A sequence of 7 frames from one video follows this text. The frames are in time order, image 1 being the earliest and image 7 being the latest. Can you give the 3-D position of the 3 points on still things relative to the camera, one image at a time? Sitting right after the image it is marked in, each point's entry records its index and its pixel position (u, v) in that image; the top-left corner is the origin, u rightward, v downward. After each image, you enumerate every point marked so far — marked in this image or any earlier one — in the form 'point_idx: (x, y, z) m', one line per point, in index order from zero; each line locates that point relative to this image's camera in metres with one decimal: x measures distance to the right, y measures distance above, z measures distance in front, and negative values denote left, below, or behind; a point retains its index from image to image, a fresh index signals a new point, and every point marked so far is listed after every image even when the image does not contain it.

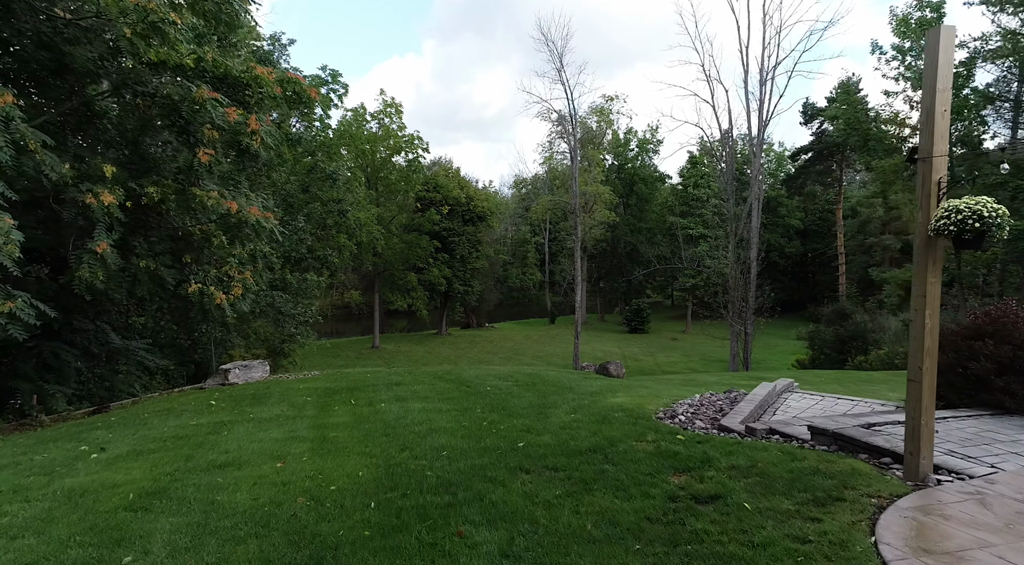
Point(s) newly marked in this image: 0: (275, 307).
0: (-5.6, -0.6, +14.9) m
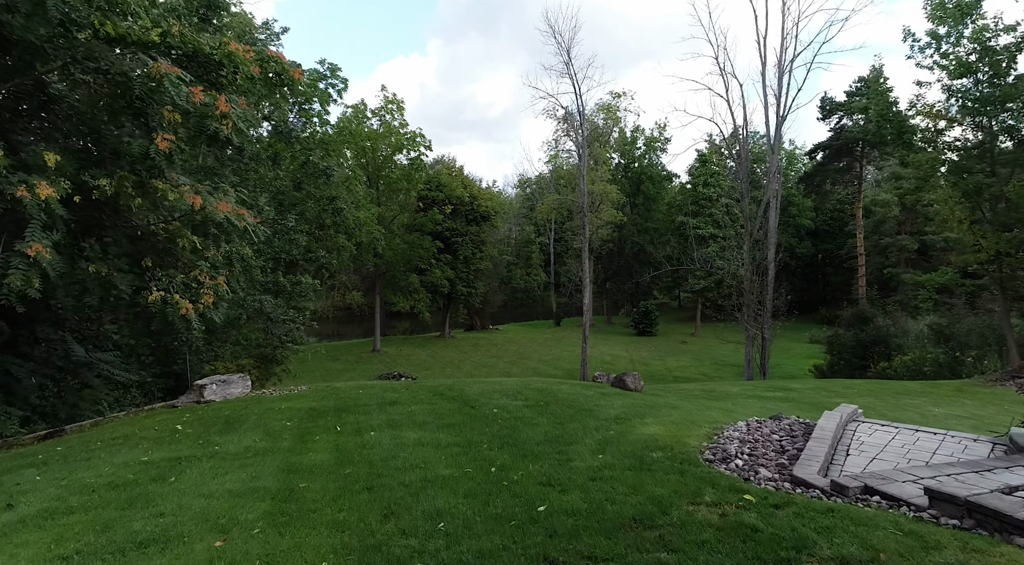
0: (-5.4, -0.6, +13.9) m
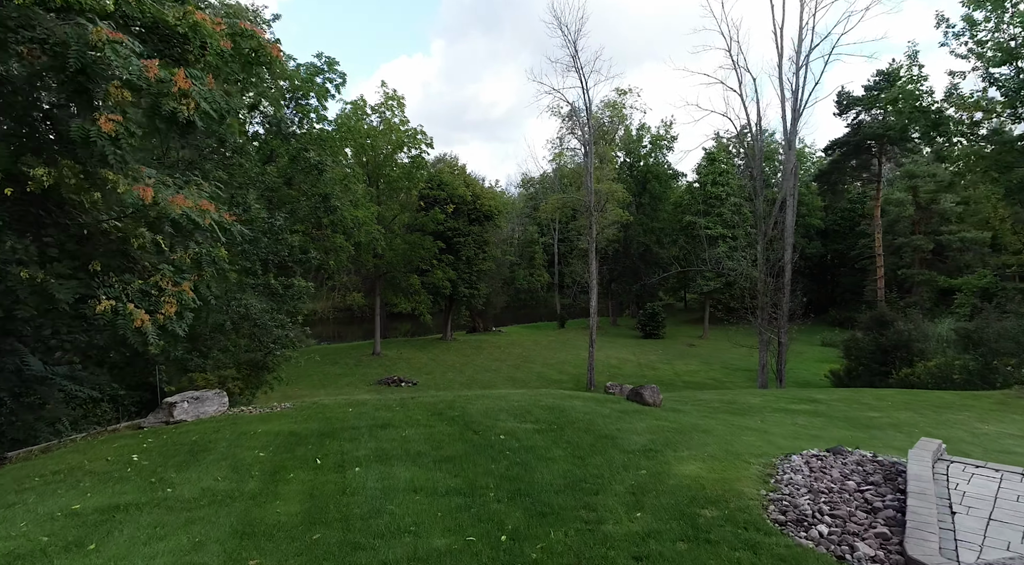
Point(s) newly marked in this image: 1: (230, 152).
0: (-5.3, -0.7, +13.0) m
1: (-5.4, +2.5, +12.3) m
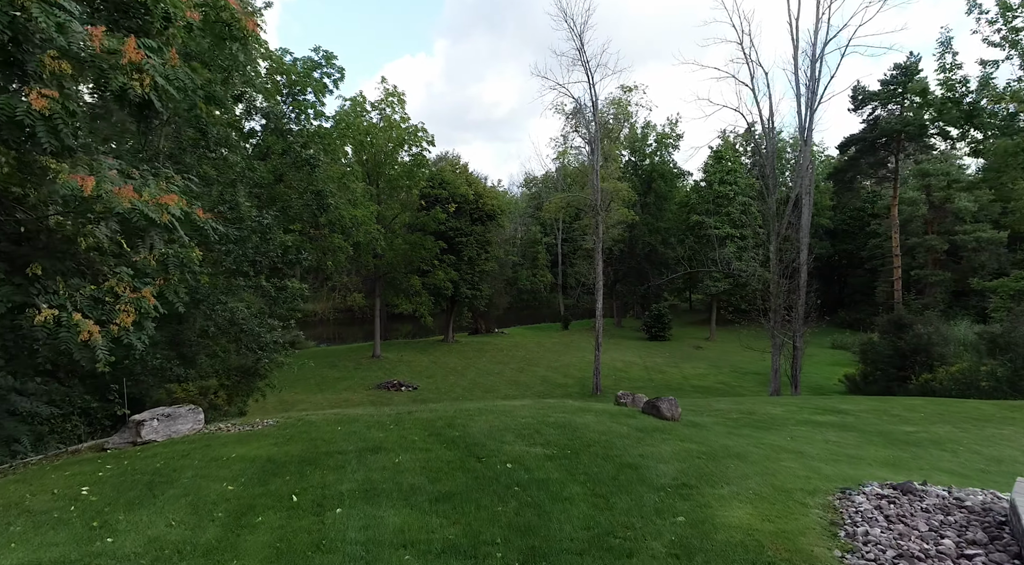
0: (-5.2, -0.7, +12.2) m
1: (-5.3, +2.4, +11.5) m
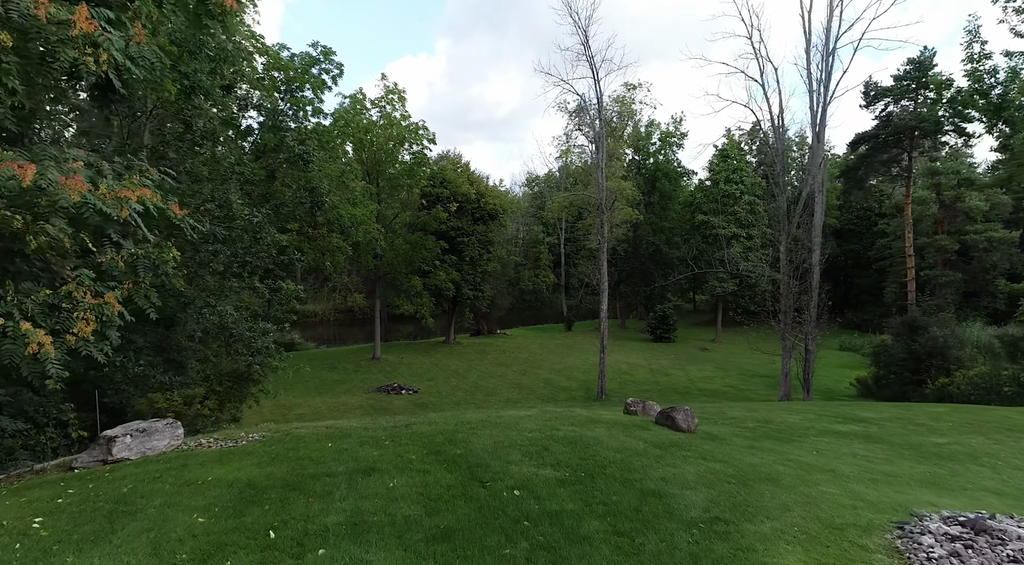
0: (-5.1, -0.8, +11.6) m
1: (-5.2, +2.4, +11.0) m
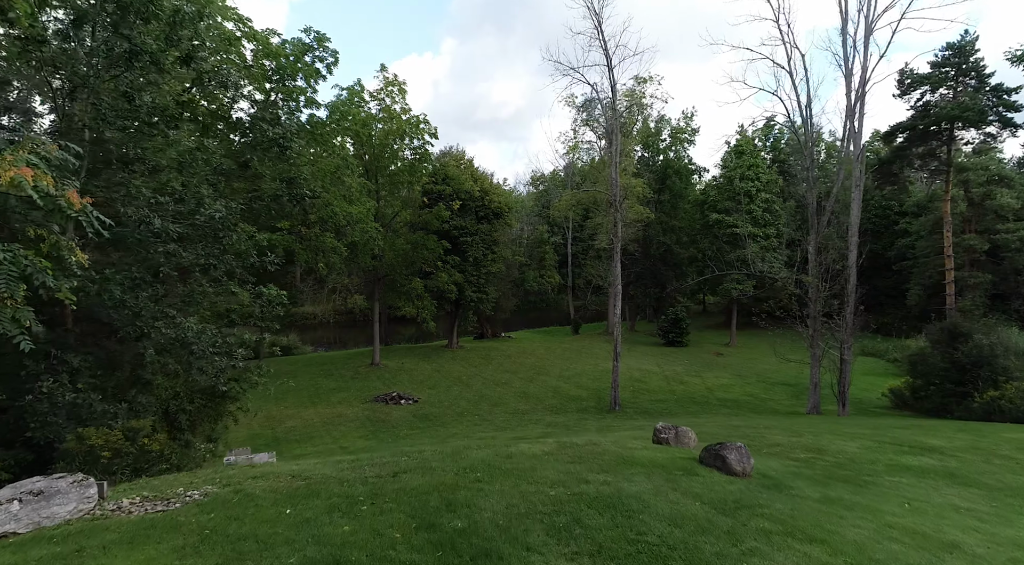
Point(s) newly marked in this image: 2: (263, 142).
0: (-5.0, -0.9, +10.0) m
1: (-5.0, +2.3, +9.4) m
2: (-6.9, +3.9, +17.8) m
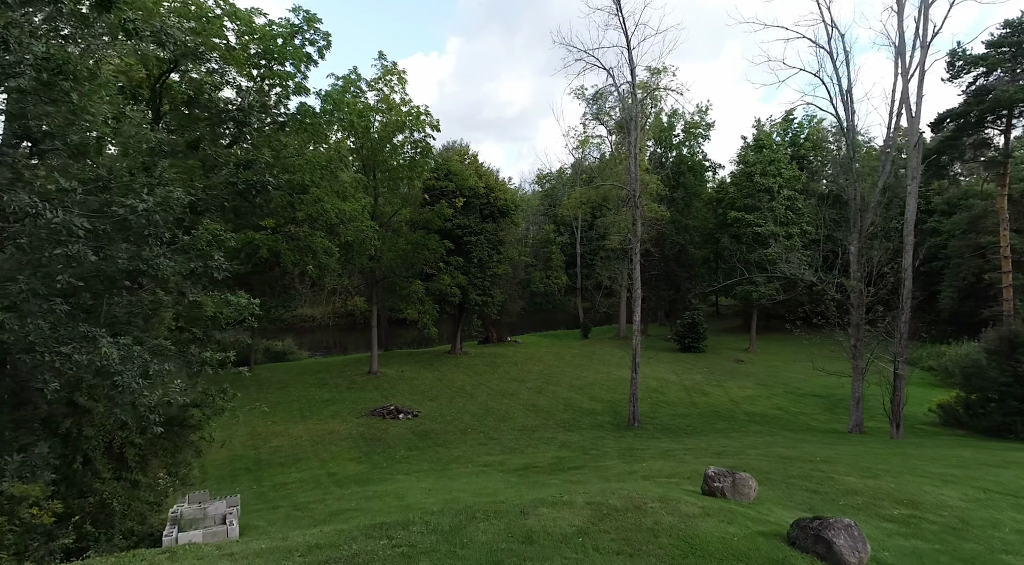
0: (-4.8, -1.0, +8.1) m
1: (-4.8, +2.2, +7.4) m
2: (-6.6, +3.7, +15.8) m
